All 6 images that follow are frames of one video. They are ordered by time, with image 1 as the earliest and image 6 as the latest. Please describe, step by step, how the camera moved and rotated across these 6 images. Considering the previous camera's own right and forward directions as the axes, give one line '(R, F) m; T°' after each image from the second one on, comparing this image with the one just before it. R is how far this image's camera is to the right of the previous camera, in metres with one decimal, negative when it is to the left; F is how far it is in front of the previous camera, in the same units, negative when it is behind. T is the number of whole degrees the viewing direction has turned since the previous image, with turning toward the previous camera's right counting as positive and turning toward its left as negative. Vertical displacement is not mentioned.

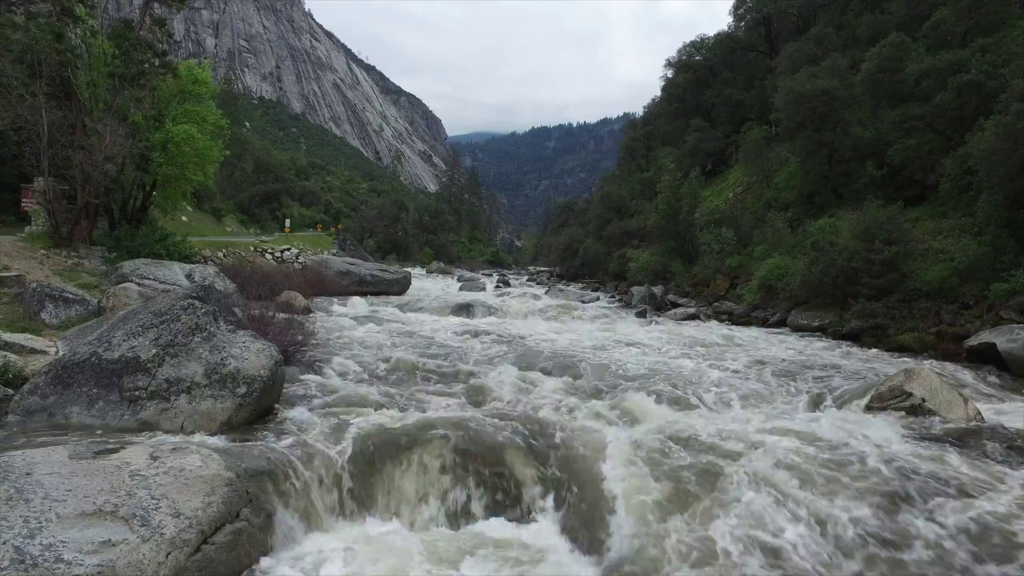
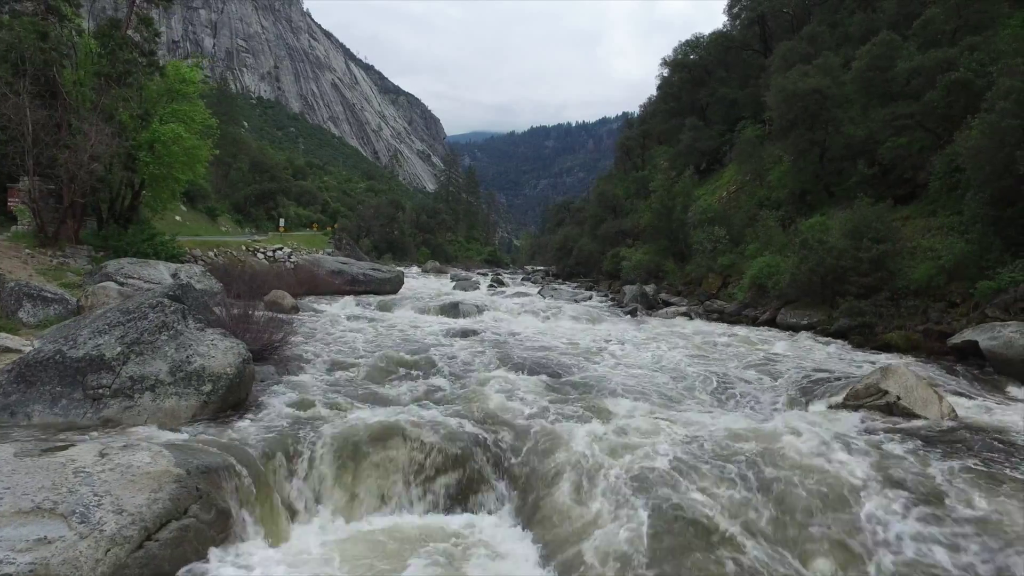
(+0.4, 0.0) m; 0°
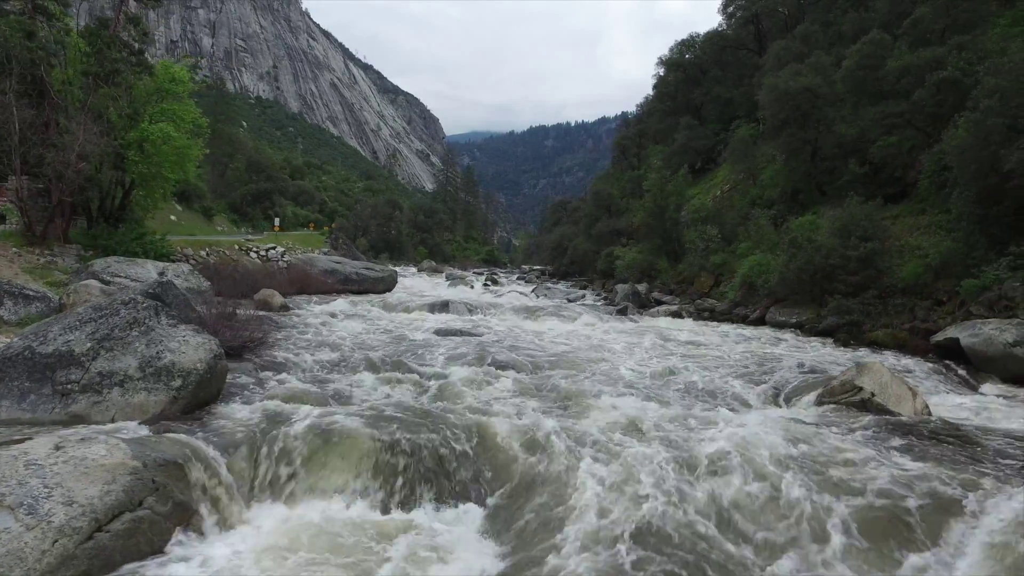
(+0.4, 0.0) m; 0°
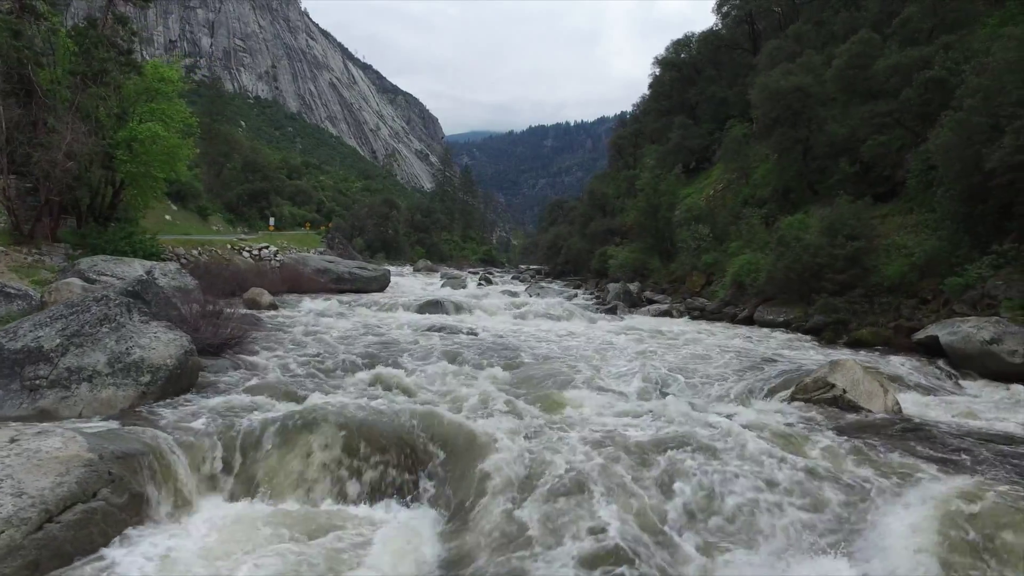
(+0.4, -0.1) m; 0°
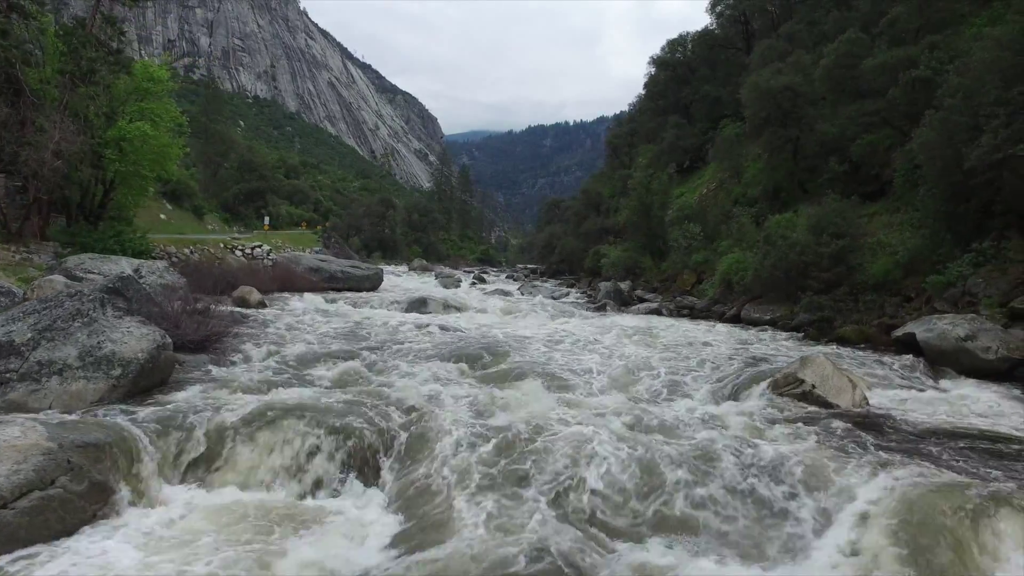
(+0.5, -0.1) m; 0°
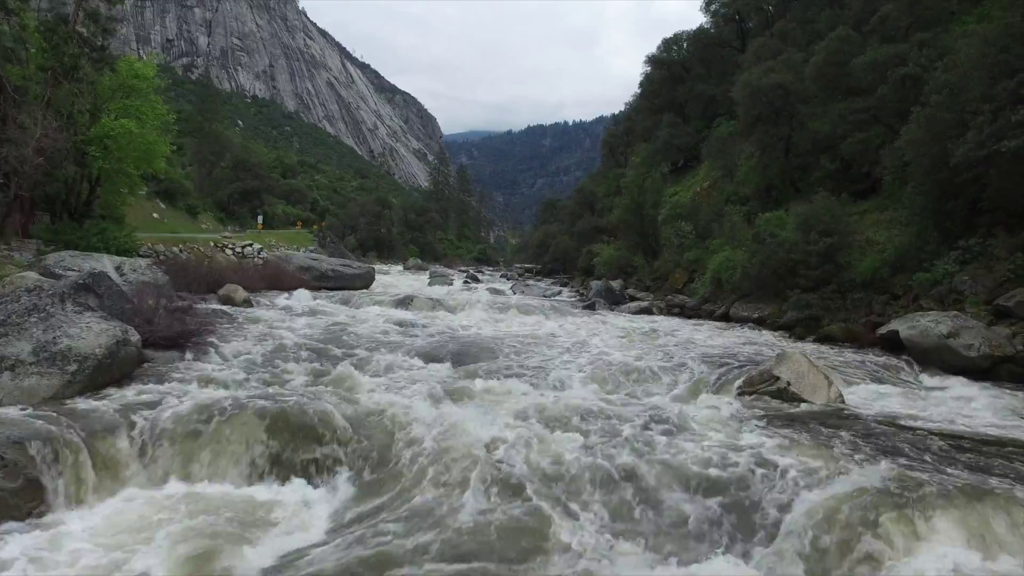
(+0.5, +0.1) m; 0°
